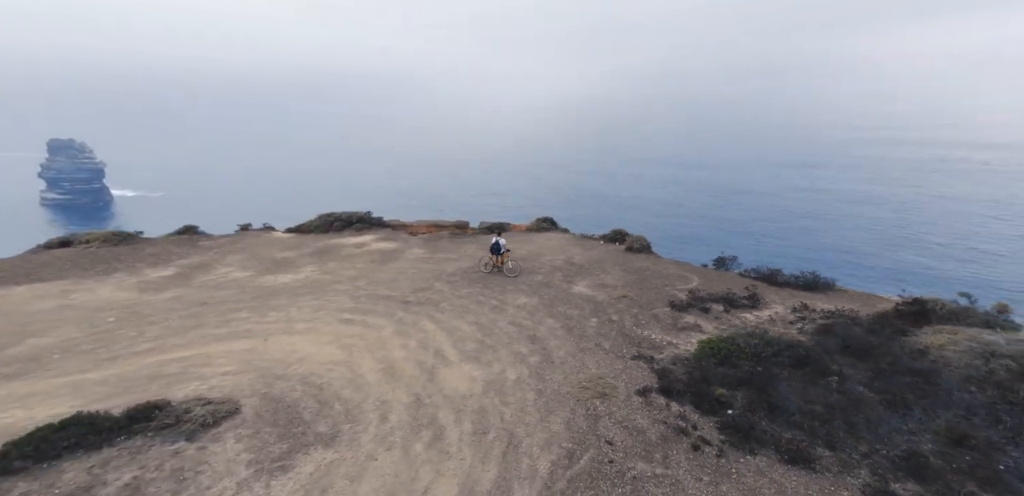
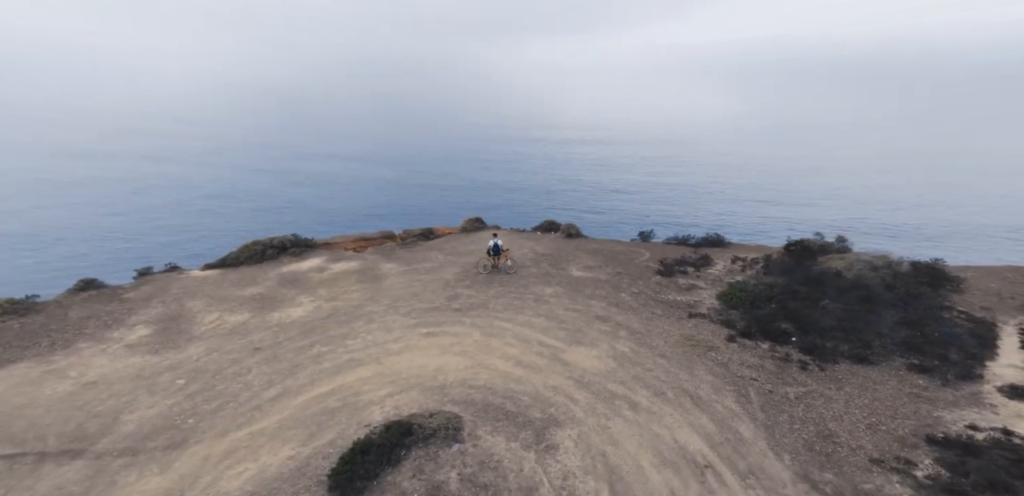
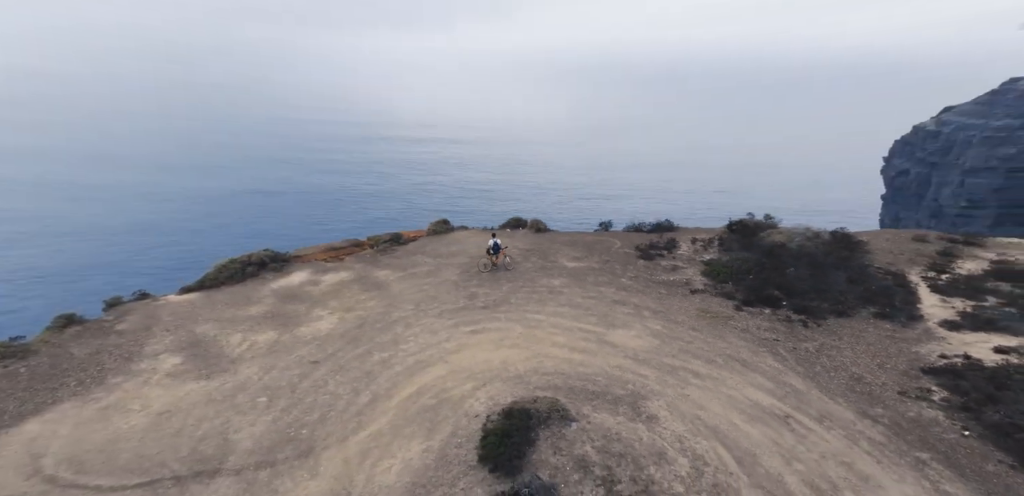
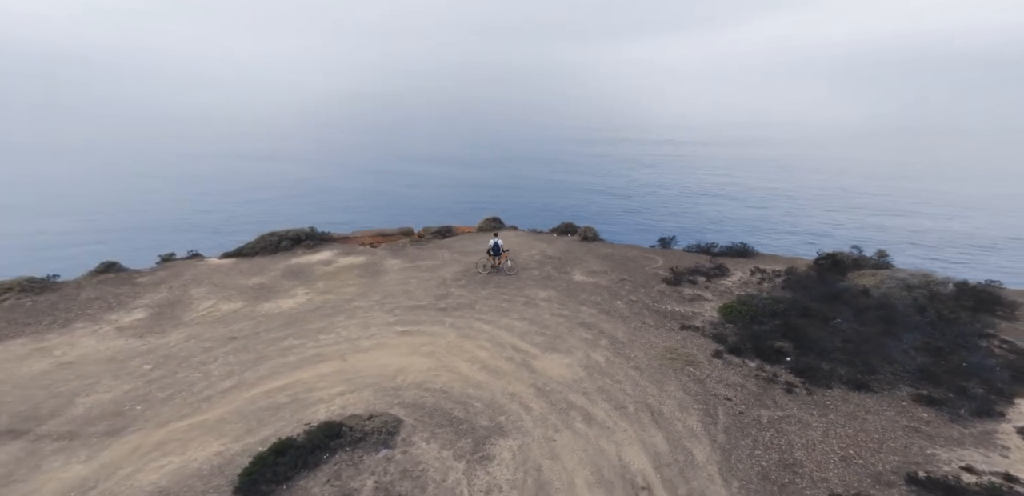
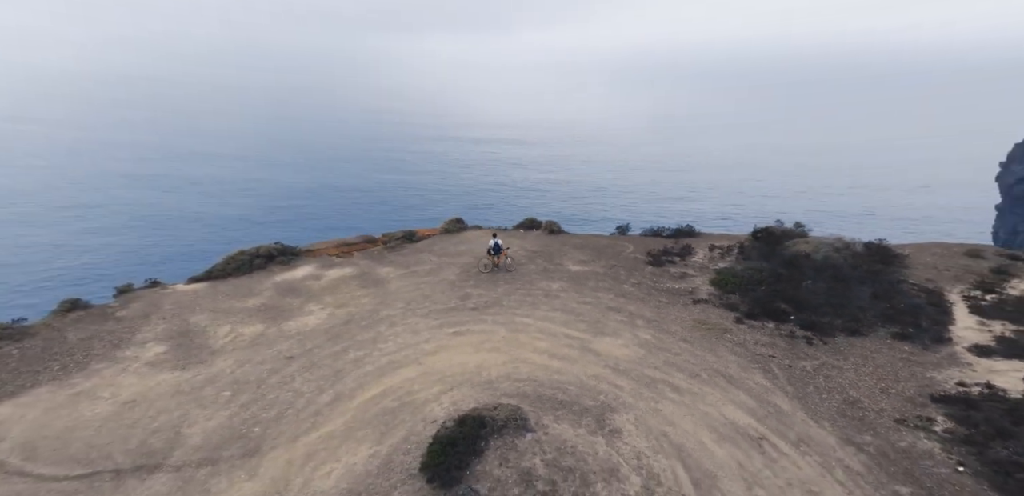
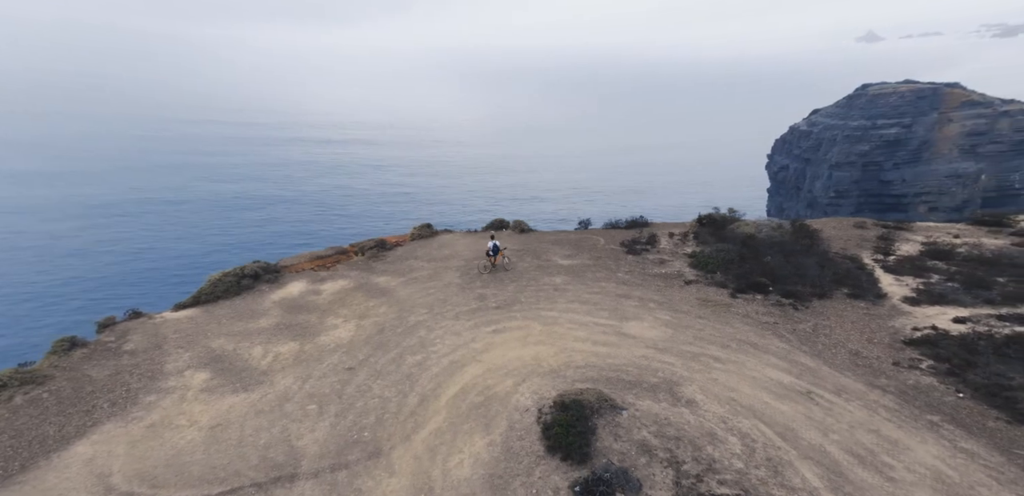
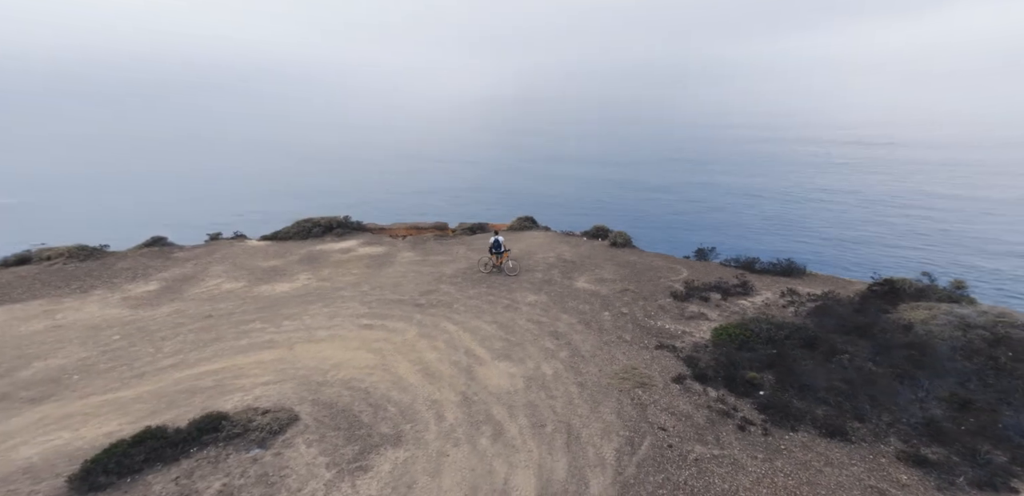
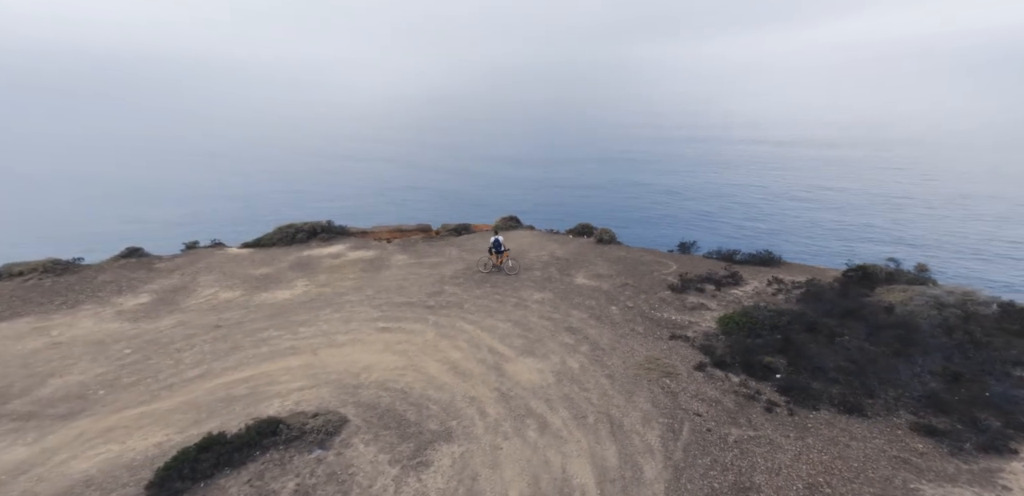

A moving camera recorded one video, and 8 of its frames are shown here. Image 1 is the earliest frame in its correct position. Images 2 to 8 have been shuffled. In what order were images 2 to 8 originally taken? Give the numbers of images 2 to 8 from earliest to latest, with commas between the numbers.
7, 8, 4, 2, 5, 3, 6
